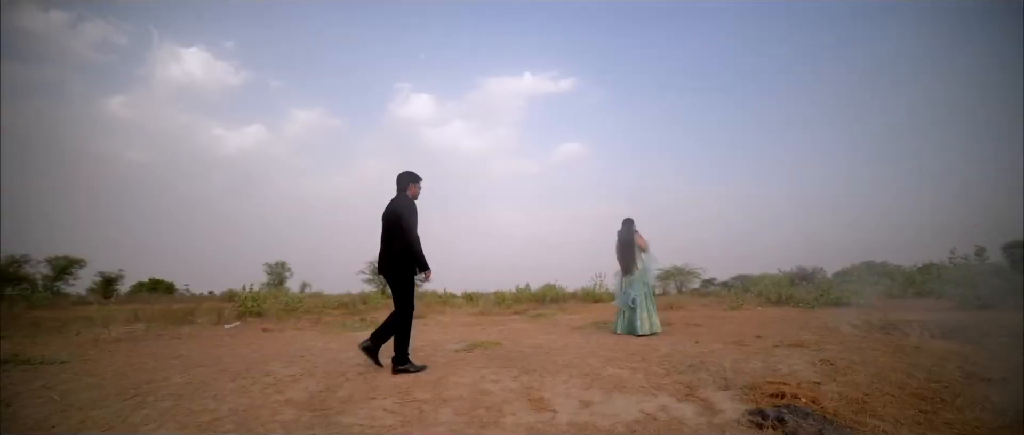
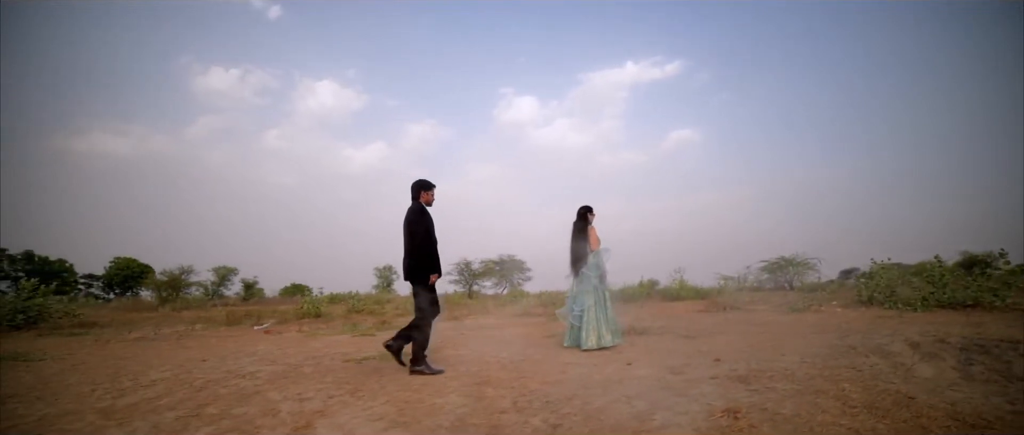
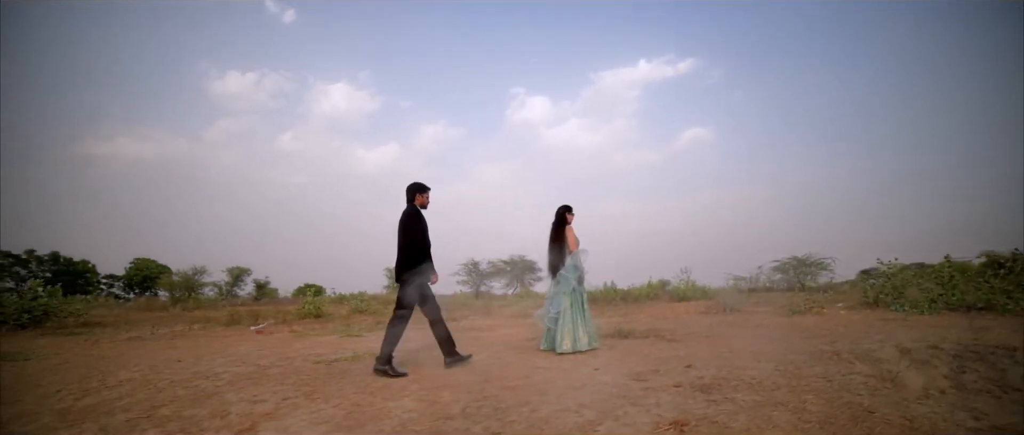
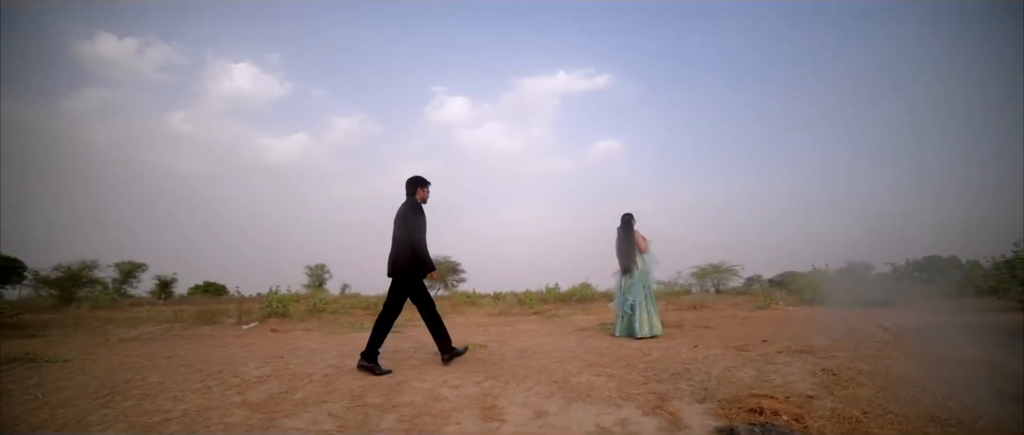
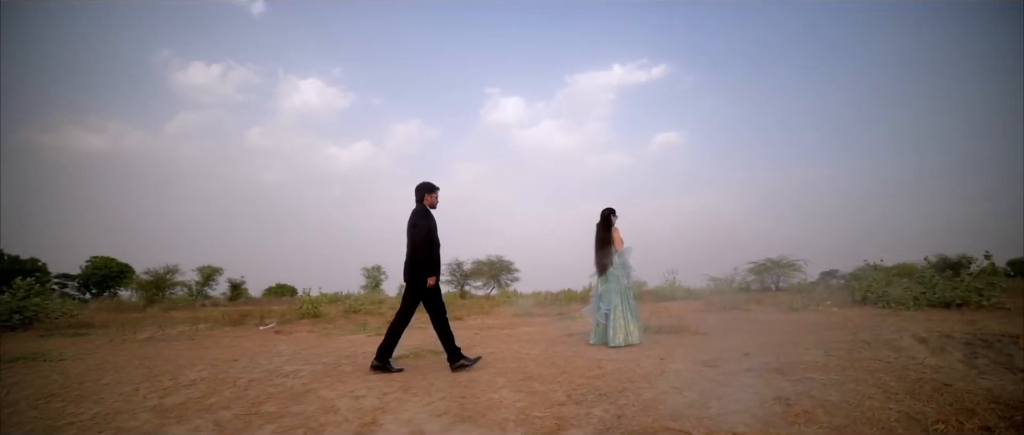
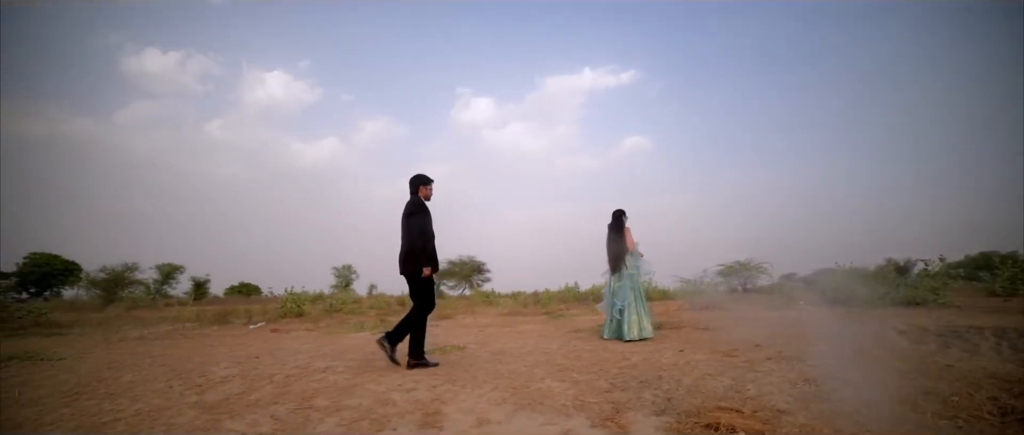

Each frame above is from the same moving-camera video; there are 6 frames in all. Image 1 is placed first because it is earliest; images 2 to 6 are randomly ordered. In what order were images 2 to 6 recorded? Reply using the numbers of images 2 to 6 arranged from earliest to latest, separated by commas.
4, 6, 5, 2, 3
